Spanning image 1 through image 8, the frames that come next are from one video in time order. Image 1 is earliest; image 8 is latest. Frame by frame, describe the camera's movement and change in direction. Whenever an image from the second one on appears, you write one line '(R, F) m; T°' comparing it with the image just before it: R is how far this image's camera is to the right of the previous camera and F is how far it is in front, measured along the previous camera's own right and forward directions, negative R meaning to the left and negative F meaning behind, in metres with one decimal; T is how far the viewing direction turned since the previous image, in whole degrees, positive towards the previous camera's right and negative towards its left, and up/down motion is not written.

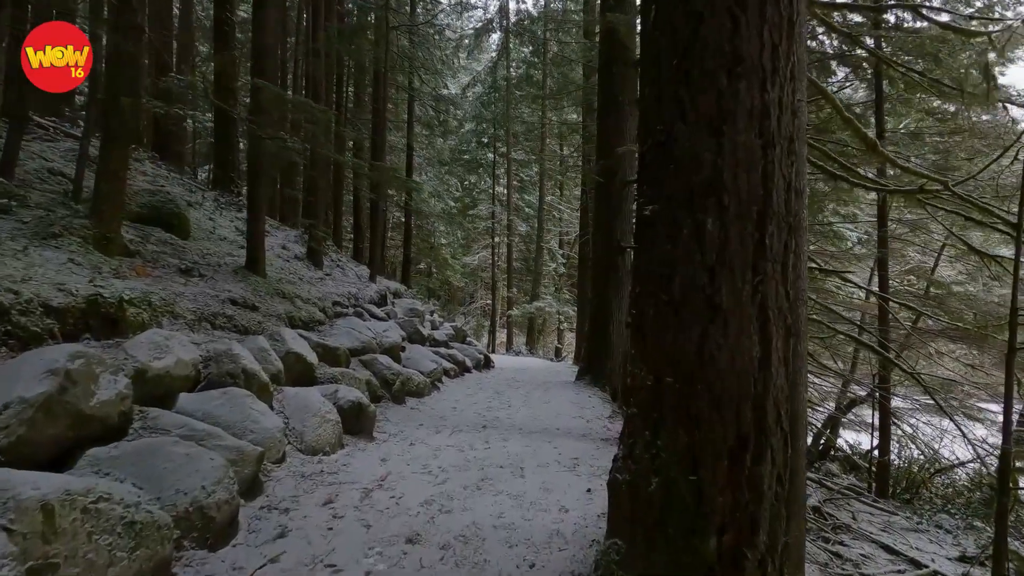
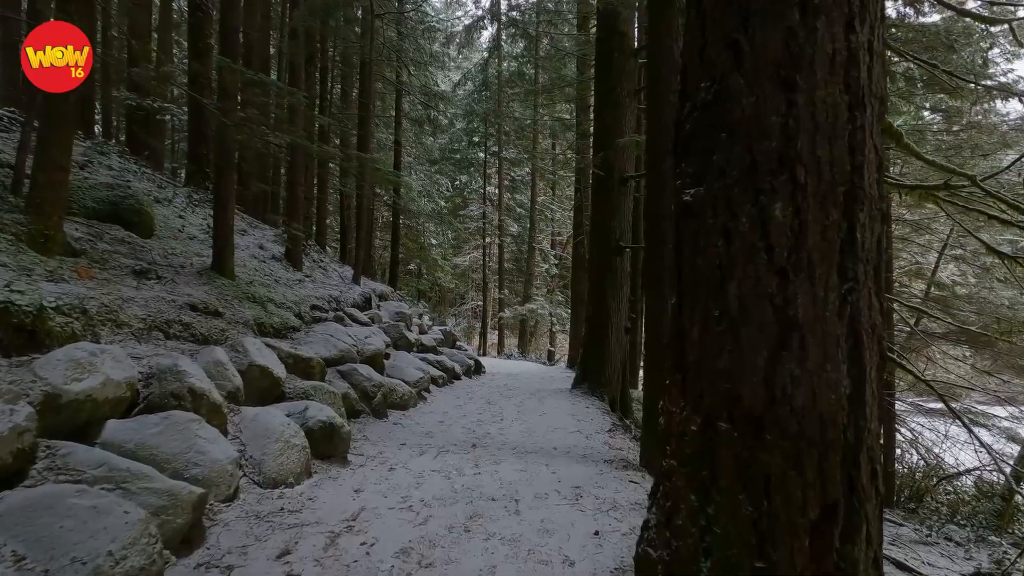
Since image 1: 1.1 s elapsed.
(0.0, +0.6) m; +1°
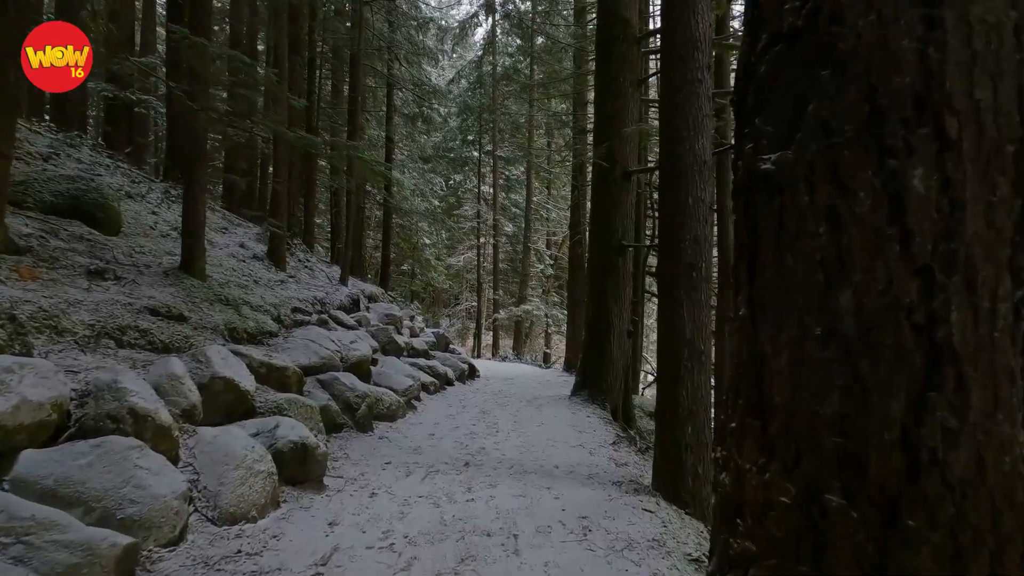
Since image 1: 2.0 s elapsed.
(0.0, +0.5) m; +1°
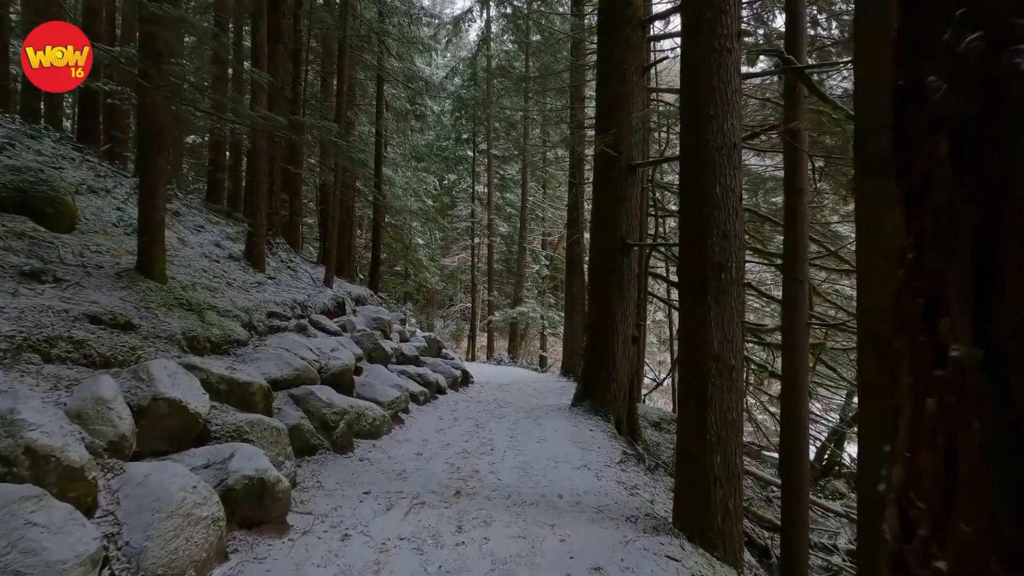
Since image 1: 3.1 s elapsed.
(0.0, +0.6) m; +1°
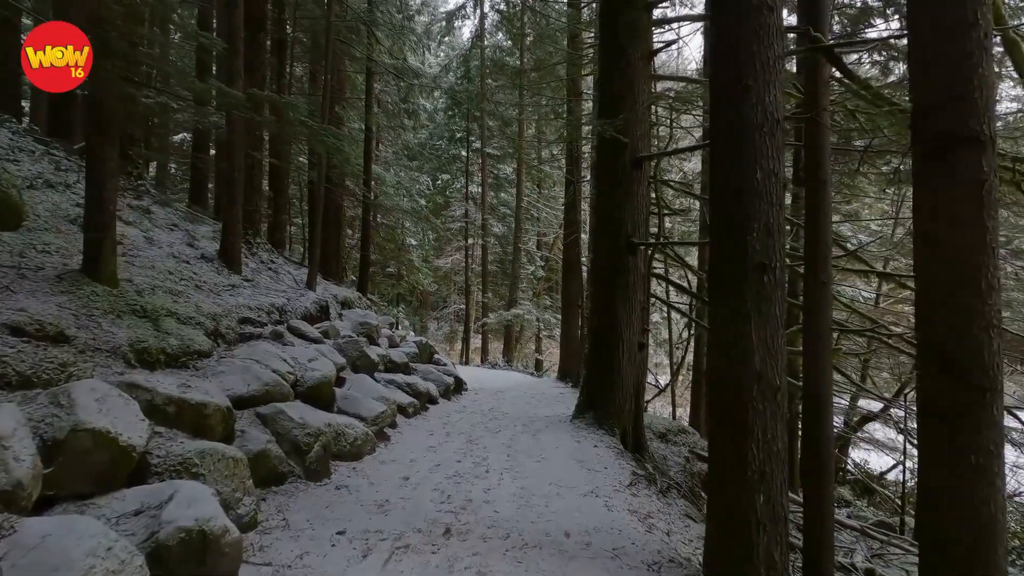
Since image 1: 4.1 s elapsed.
(0.0, +0.6) m; +1°
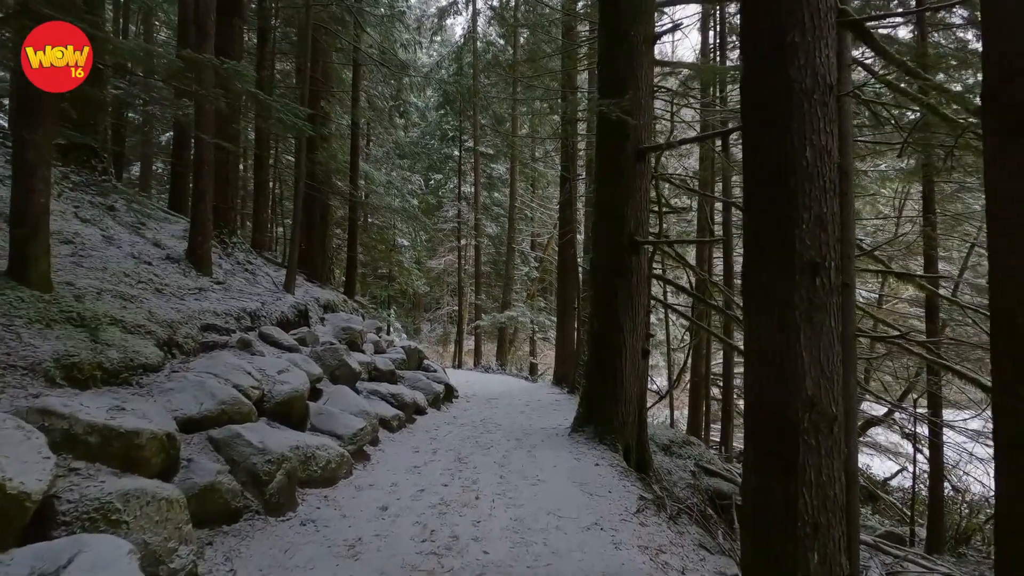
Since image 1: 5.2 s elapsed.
(0.0, +0.6) m; +1°
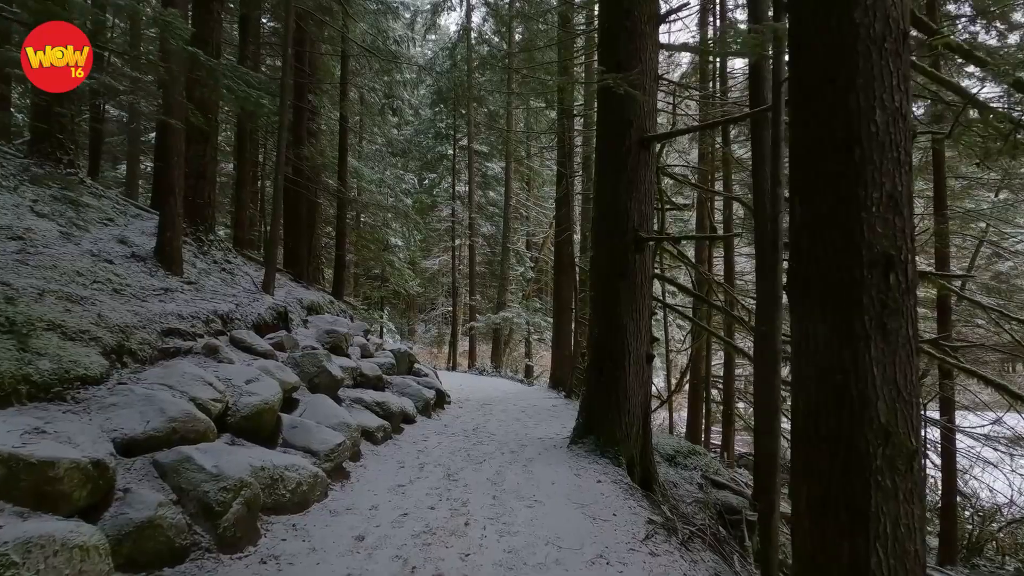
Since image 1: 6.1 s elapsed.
(0.0, +0.5) m; 0°
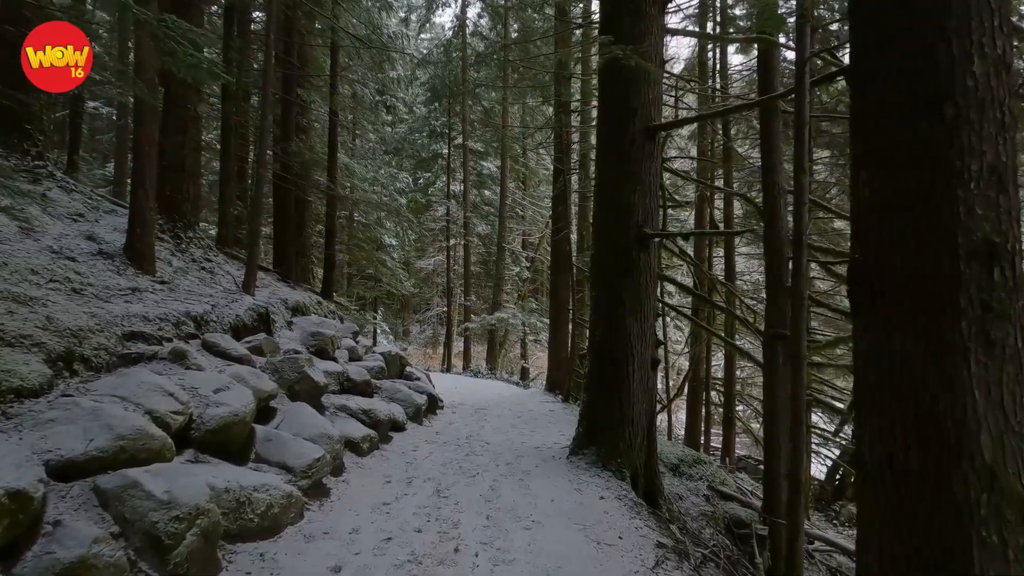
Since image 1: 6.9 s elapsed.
(0.0, +0.4) m; 0°
